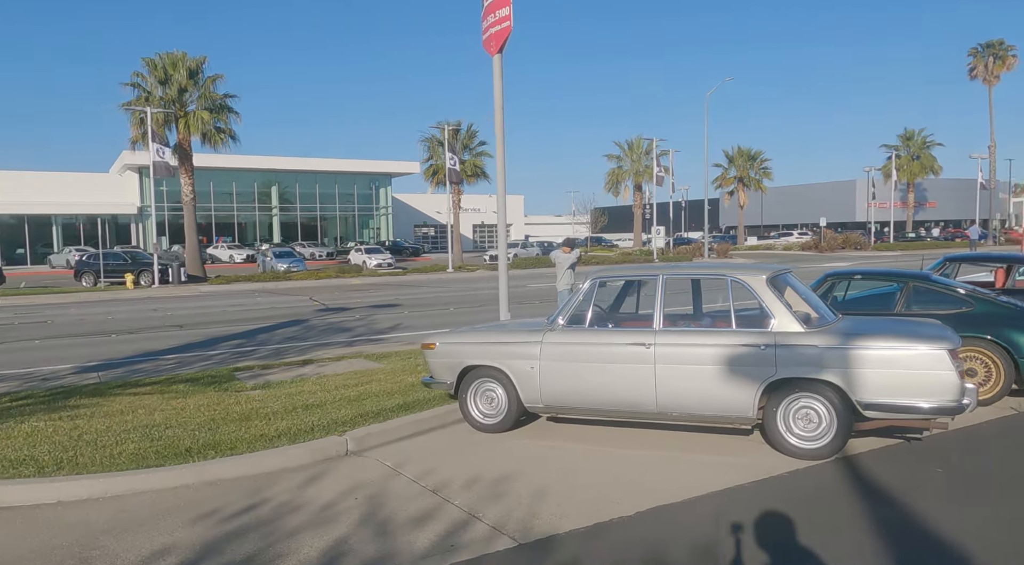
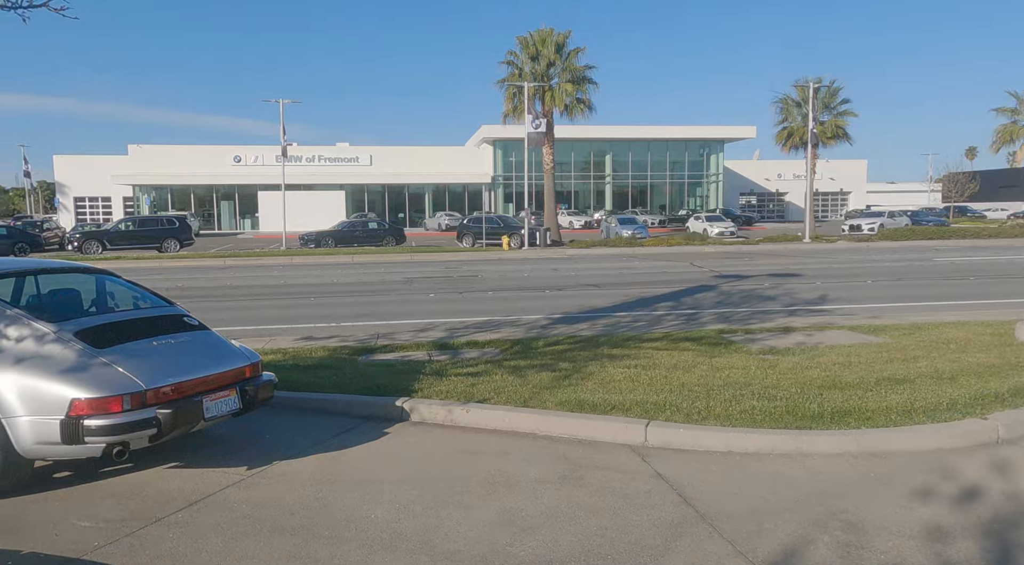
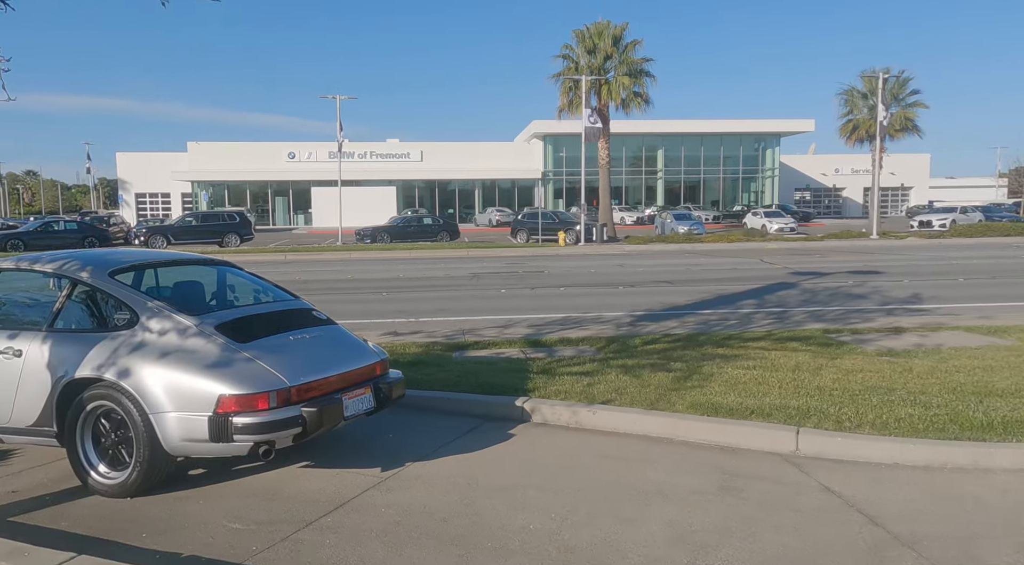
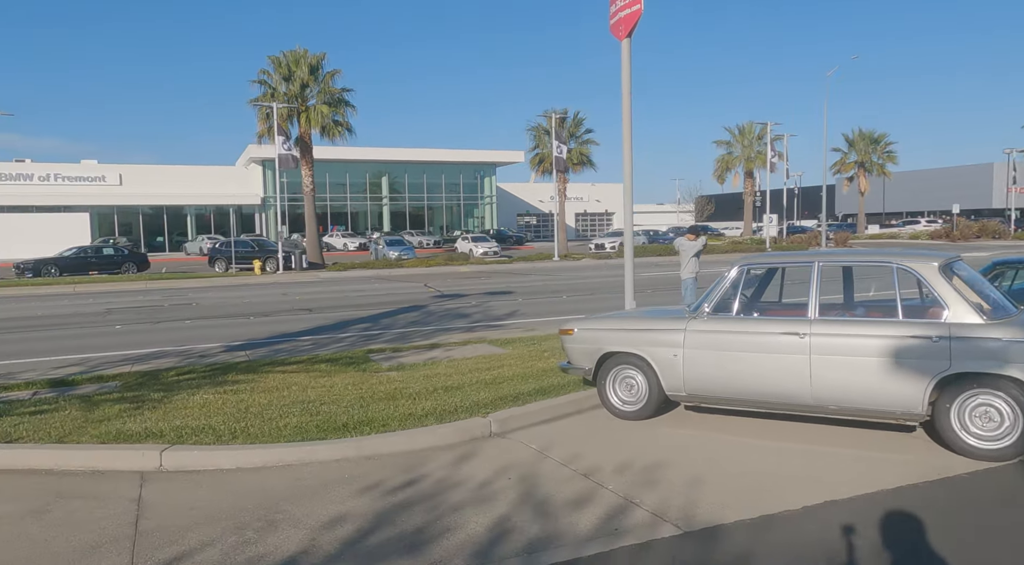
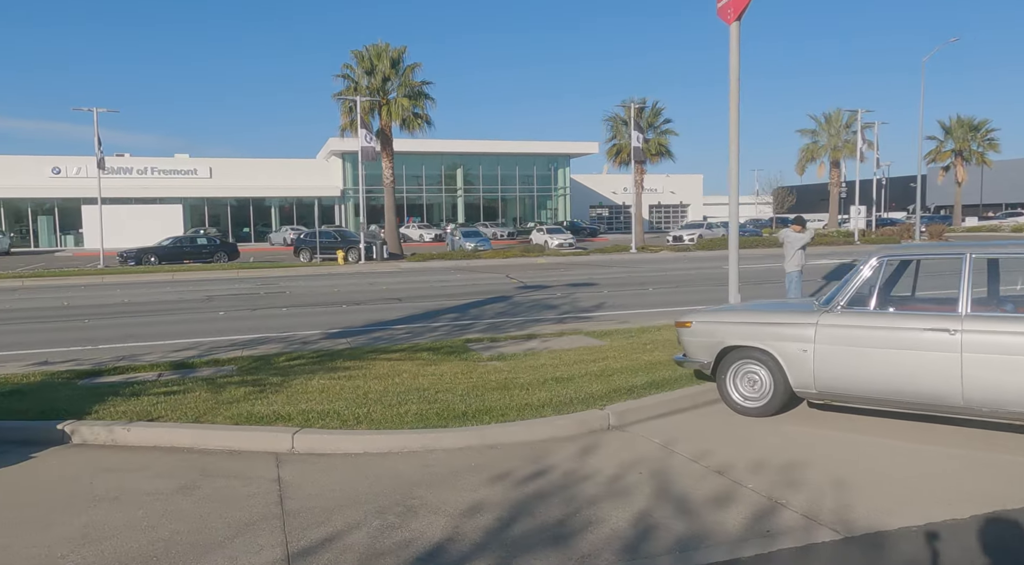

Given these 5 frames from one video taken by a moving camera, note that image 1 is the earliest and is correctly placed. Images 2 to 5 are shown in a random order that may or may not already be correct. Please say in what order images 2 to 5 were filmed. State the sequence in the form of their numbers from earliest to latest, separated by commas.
4, 5, 2, 3
